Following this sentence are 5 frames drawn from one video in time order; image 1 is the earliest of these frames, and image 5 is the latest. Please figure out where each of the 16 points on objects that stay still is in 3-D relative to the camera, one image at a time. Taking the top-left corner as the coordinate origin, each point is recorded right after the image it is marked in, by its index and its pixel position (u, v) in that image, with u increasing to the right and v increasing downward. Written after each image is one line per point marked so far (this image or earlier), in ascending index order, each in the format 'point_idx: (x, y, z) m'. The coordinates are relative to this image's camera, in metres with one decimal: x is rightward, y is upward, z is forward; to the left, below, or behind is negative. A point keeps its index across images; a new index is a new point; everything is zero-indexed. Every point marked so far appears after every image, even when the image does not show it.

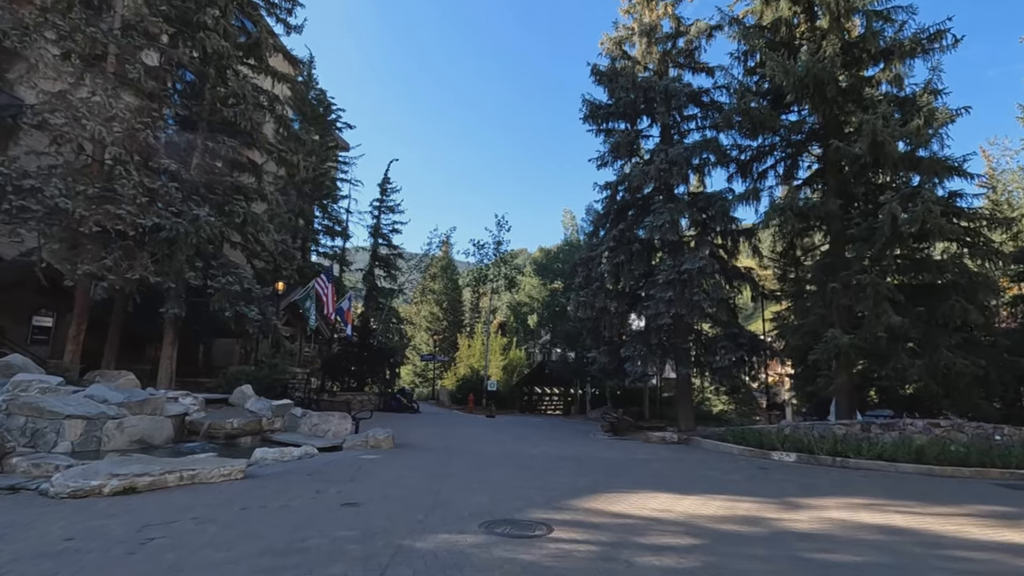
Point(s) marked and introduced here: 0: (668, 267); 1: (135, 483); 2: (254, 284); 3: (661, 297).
0: (+4.7, +0.6, +16.3) m
1: (-4.4, -2.3, +6.3) m
2: (-8.2, +0.1, +16.9) m
3: (+4.5, -0.2, +16.0) m
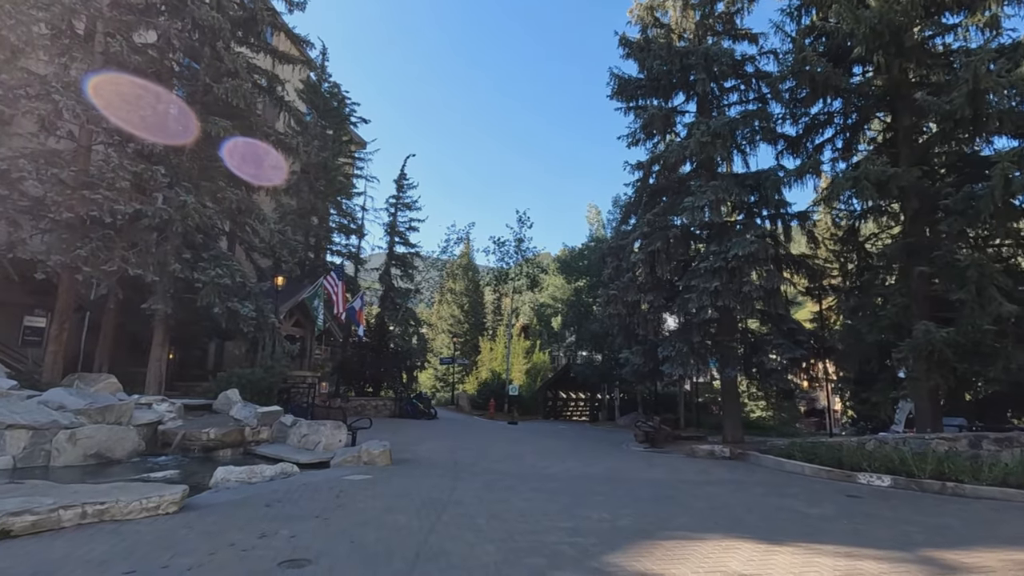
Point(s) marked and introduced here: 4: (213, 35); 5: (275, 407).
0: (+5.3, +0.9, +14.2) m
1: (-4.3, -2.0, +4.6) m
2: (-7.6, +0.3, +15.4) m
3: (+5.0, 0.0, +13.9) m
4: (-9.0, +7.6, +16.2) m
5: (-5.2, -2.6, +11.8) m
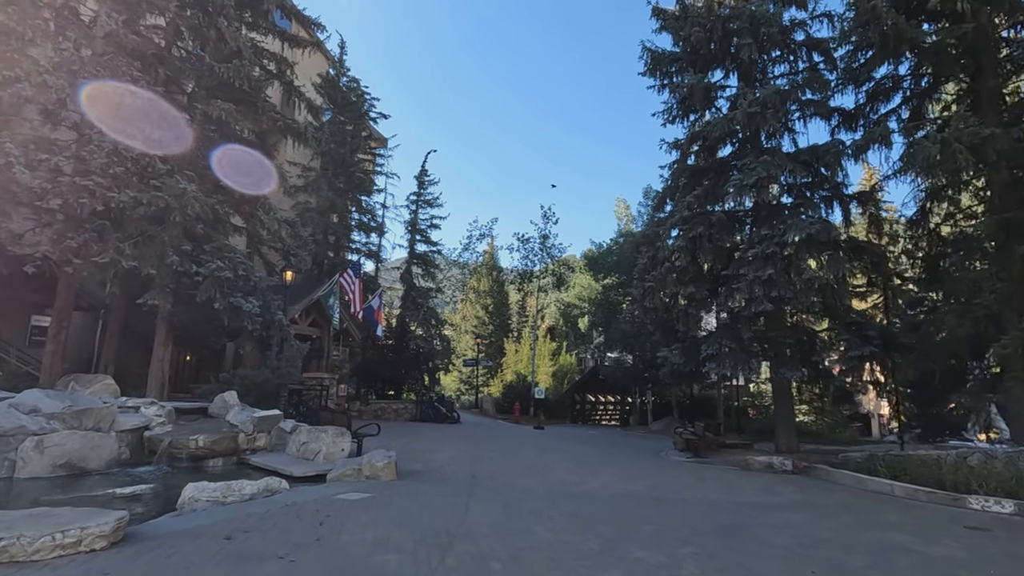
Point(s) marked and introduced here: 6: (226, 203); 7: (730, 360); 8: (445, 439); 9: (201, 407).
0: (+5.9, +1.2, +12.6) m
1: (-4.1, -1.8, +3.4) m
2: (-6.9, +0.4, +14.4) m
3: (+5.6, +0.3, +12.3) m
4: (-8.4, +7.8, +15.2) m
5: (-4.7, -2.5, +10.6) m
6: (-7.8, +2.3, +14.6) m
7: (+5.3, -1.7, +12.8) m
8: (-2.0, -4.6, +16.2) m
9: (-6.5, -2.5, +11.1) m
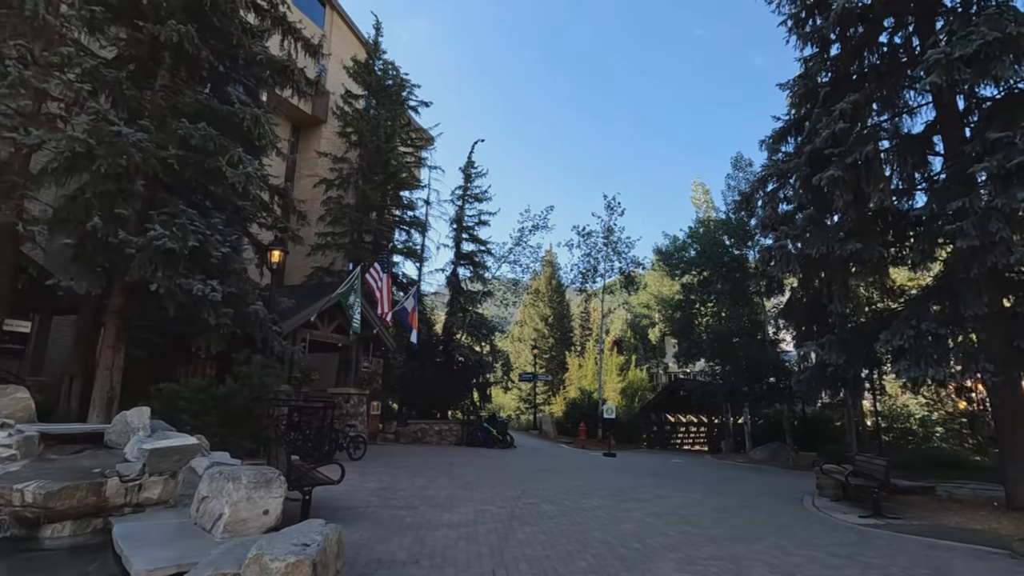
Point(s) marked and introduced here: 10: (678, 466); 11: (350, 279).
0: (+6.7, +1.9, +7.5) m
1: (-4.3, -1.0, -0.6) m
2: (-5.8, +0.8, +10.7) m
3: (+6.4, +1.0, +7.2) m
4: (-7.3, +8.1, +12.0) m
5: (-4.0, -1.9, +6.6) m
6: (-6.7, +2.7, +11.1) m
7: (+6.1, -1.0, +7.7) m
8: (-0.6, -4.1, +11.8) m
9: (-5.7, -2.0, +7.3) m
10: (+5.3, -5.7, +17.1) m
11: (-5.4, +0.3, +18.0) m
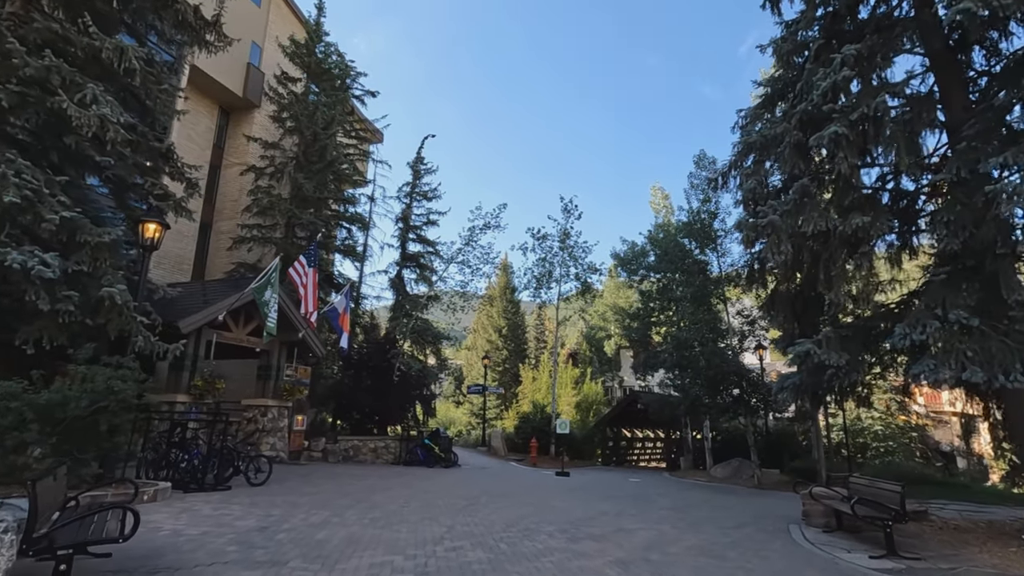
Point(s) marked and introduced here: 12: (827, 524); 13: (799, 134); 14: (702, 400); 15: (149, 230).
0: (+5.9, +2.2, +6.0) m
1: (-4.4, -0.3, -3.0) m
2: (-6.9, +1.2, +8.2) m
3: (+5.6, +1.3, +5.7) m
4: (-8.4, +8.4, +9.6) m
5: (-4.8, -1.4, +4.2) m
6: (-7.8, +3.0, +8.6) m
7: (+5.3, -0.7, +6.1) m
8: (-1.9, -3.9, +9.6) m
9: (-6.5, -1.5, +4.8) m
10: (+3.6, -5.7, +15.3) m
11: (-7.0, +0.5, +15.5) m
12: (+4.8, -3.6, +8.2) m
13: (+4.3, +2.4, +8.4) m
14: (+7.0, -4.0, +19.8) m
15: (-6.5, +1.0, +9.7) m
